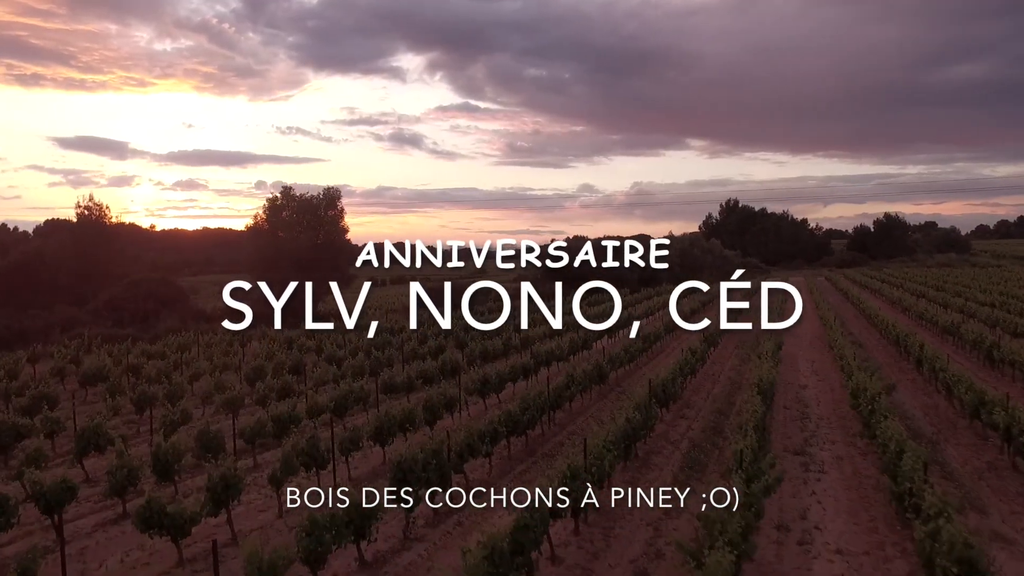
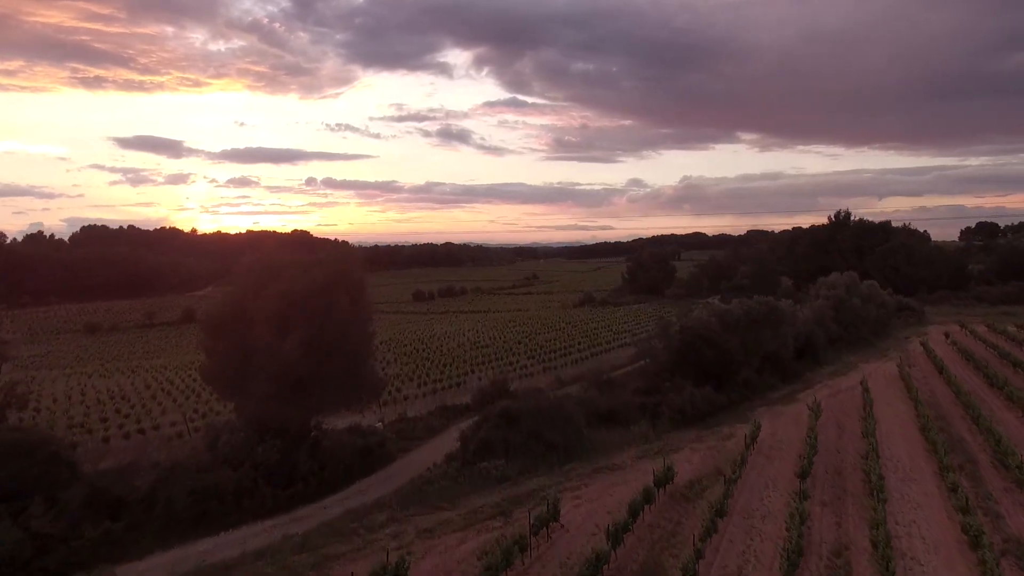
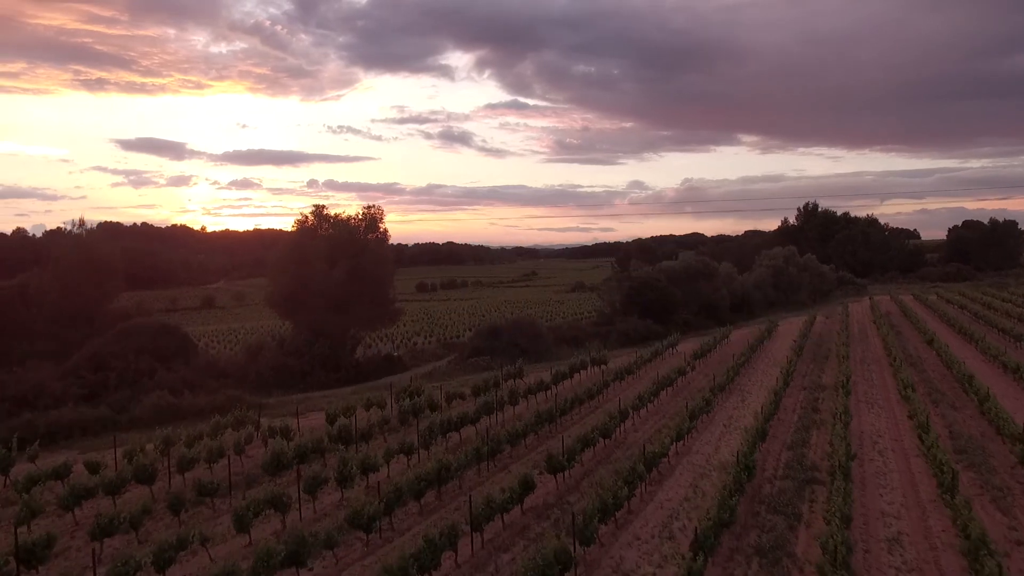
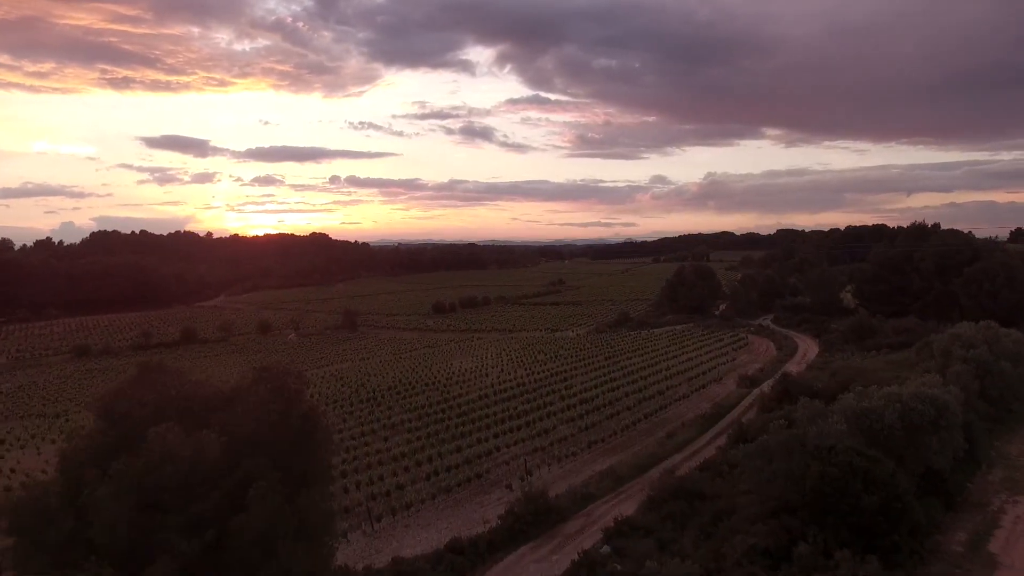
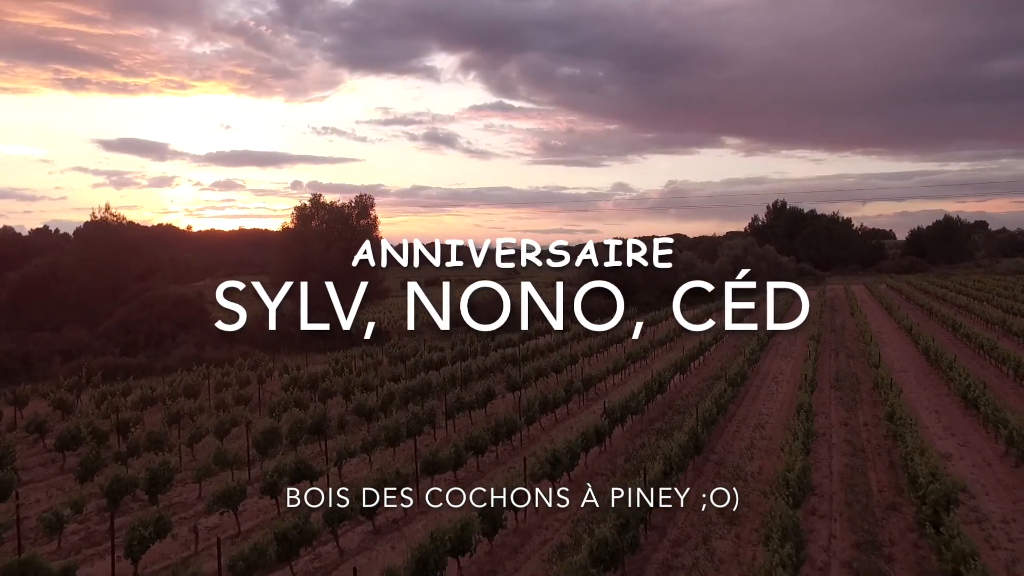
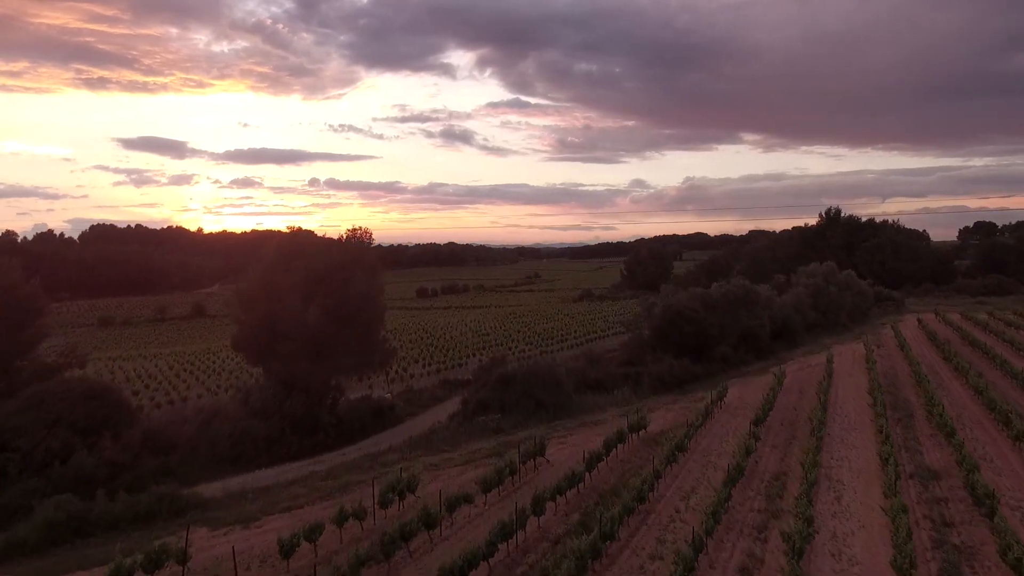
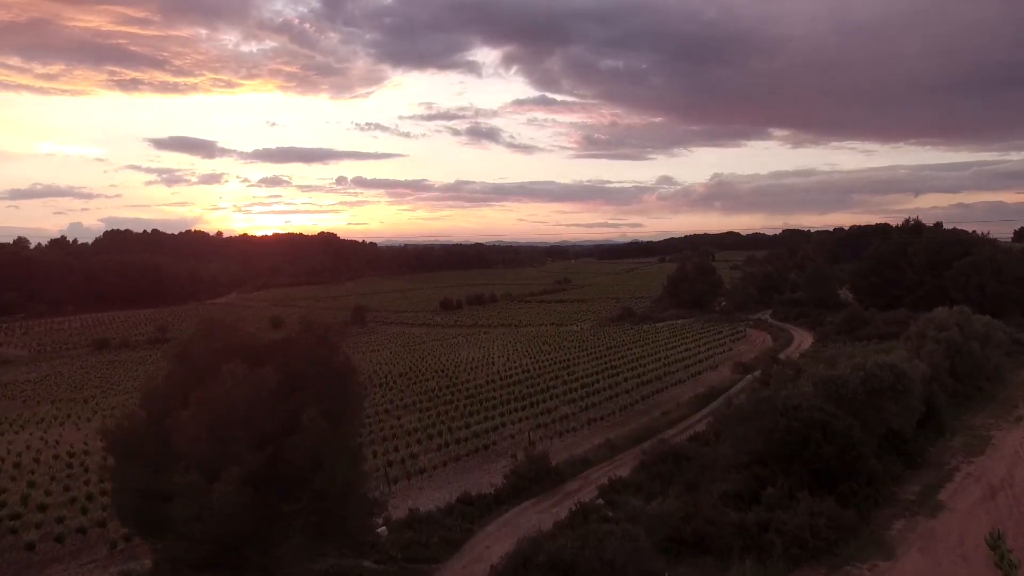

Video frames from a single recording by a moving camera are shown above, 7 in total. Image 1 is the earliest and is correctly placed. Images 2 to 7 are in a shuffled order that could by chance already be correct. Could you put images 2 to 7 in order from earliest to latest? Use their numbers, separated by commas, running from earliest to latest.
5, 3, 6, 2, 7, 4
